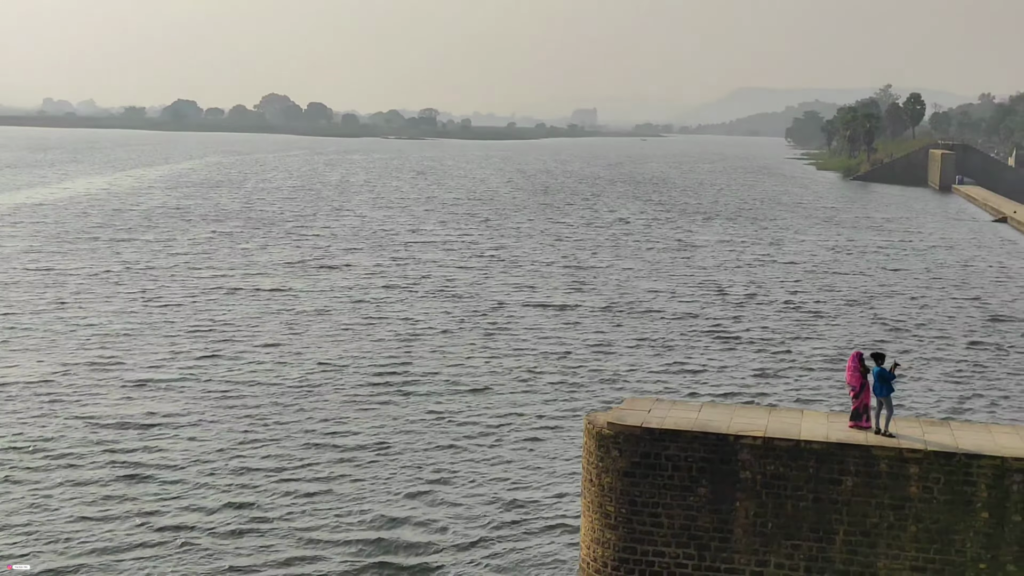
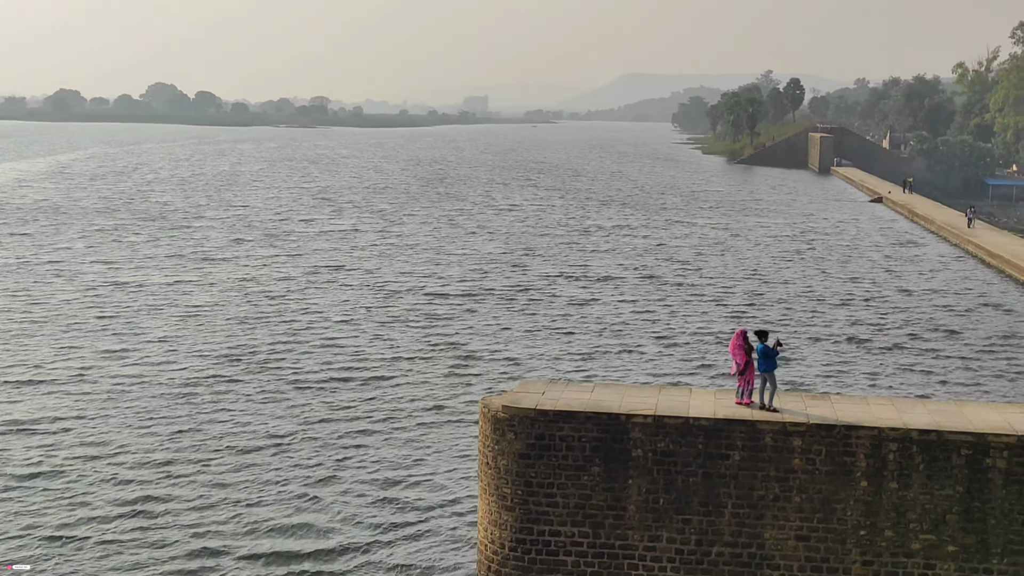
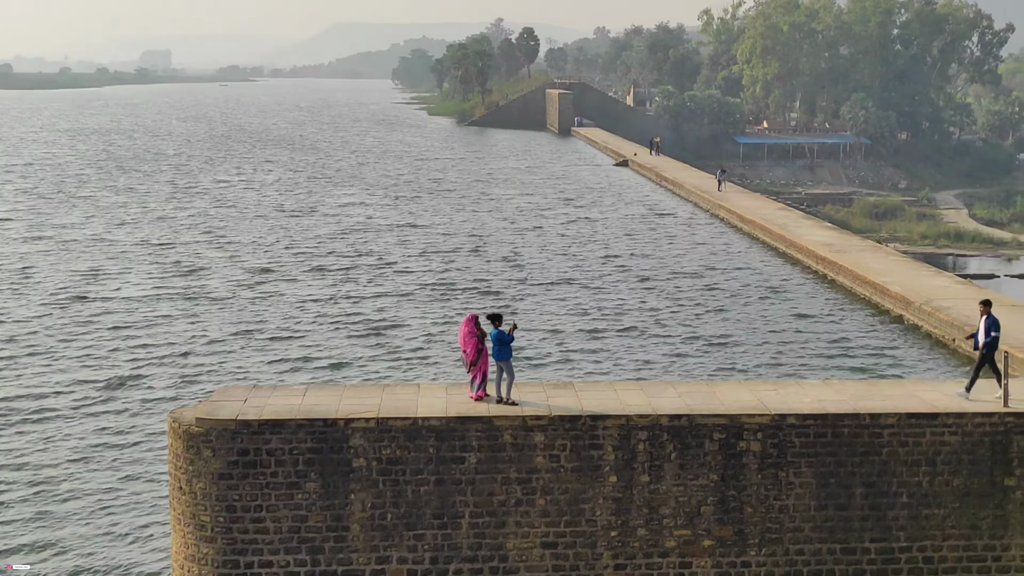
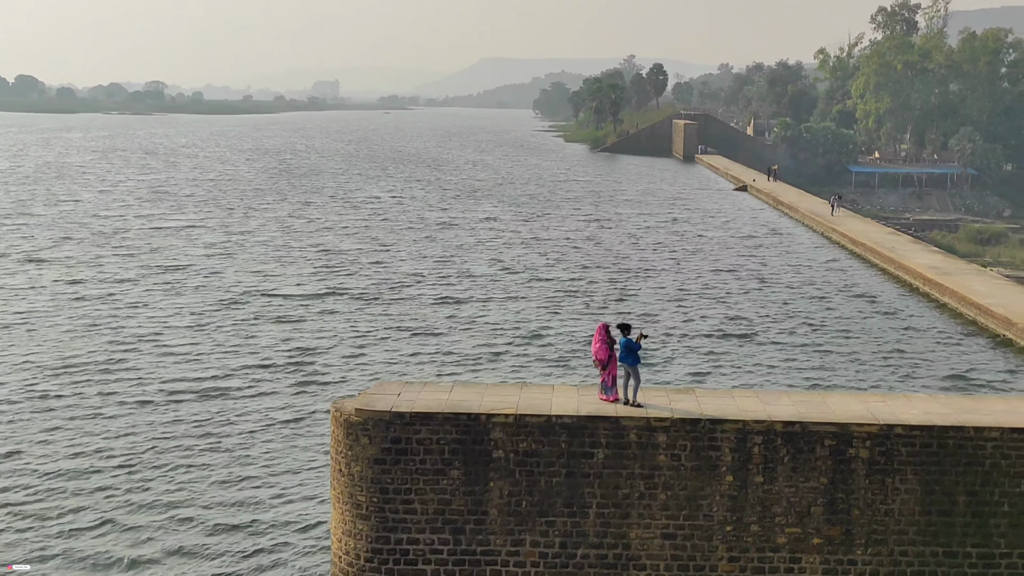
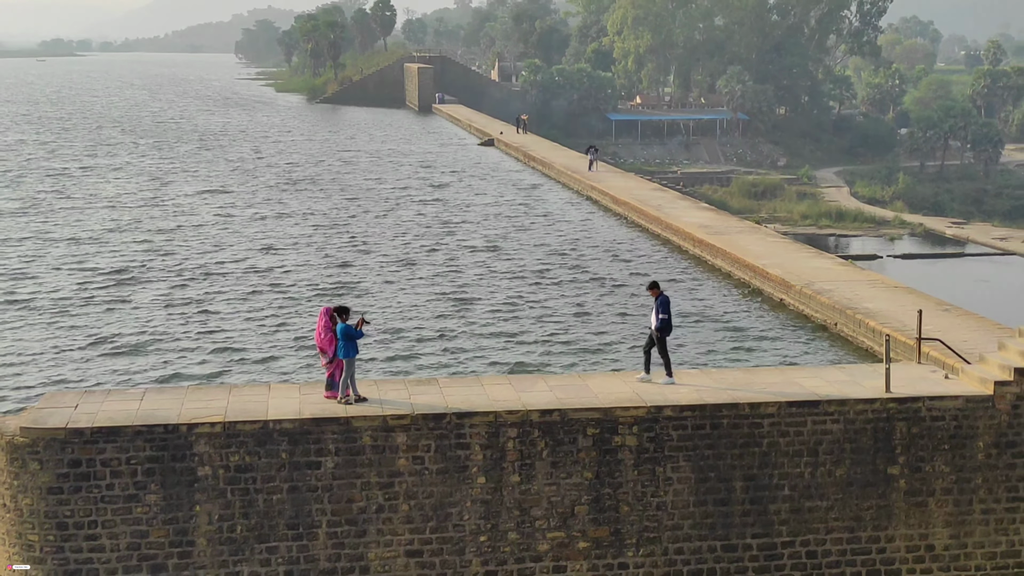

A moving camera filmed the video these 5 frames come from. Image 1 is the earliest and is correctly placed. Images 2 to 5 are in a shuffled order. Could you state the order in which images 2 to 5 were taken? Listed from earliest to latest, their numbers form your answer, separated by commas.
2, 4, 3, 5
